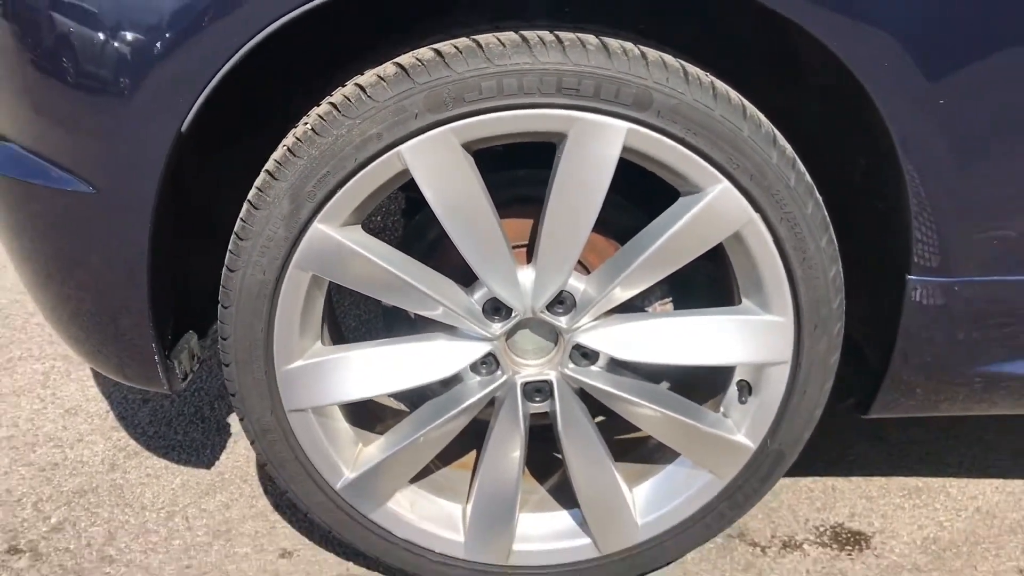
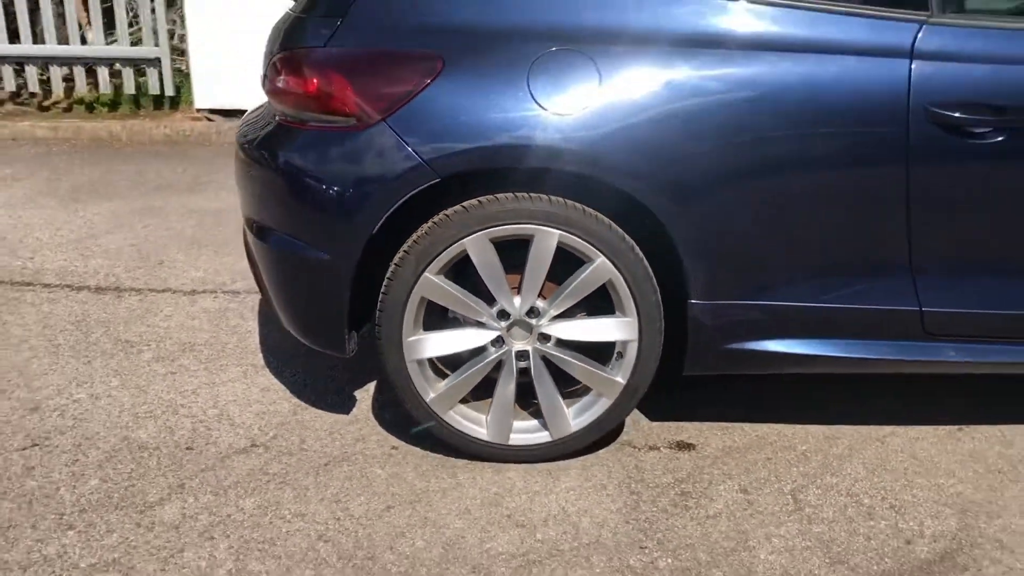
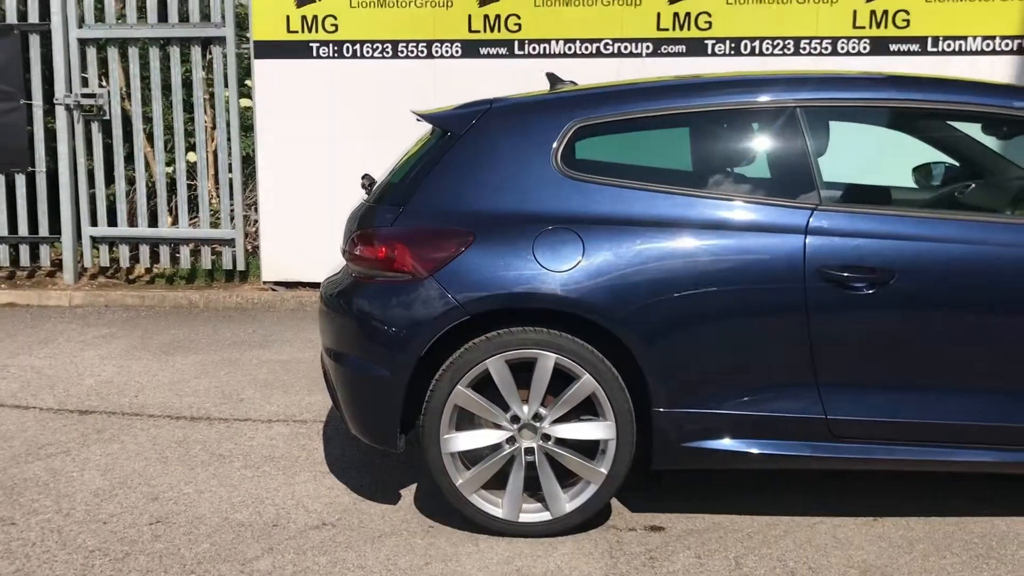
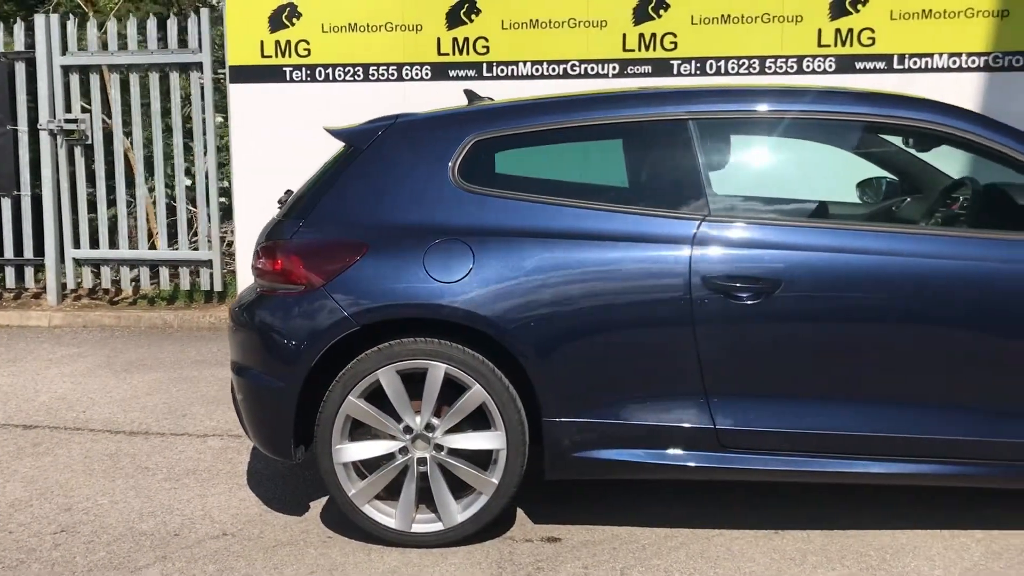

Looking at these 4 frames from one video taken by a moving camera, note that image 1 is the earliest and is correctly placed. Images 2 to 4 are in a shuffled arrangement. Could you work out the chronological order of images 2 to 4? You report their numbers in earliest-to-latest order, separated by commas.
2, 3, 4
